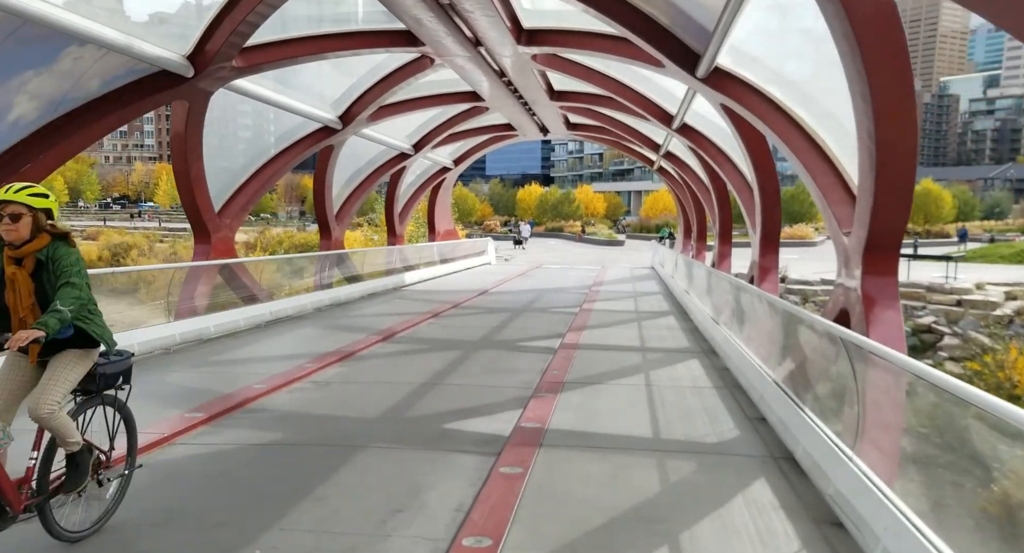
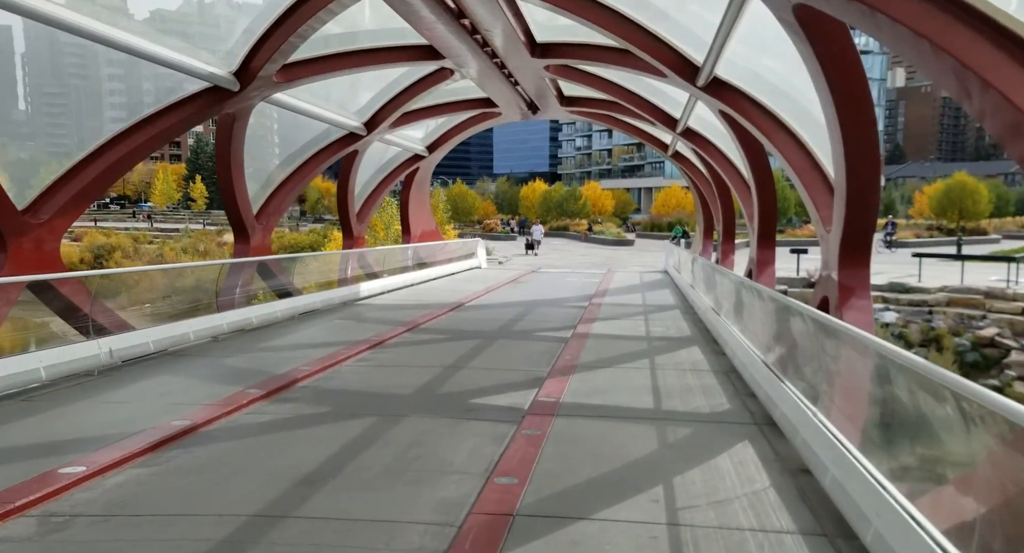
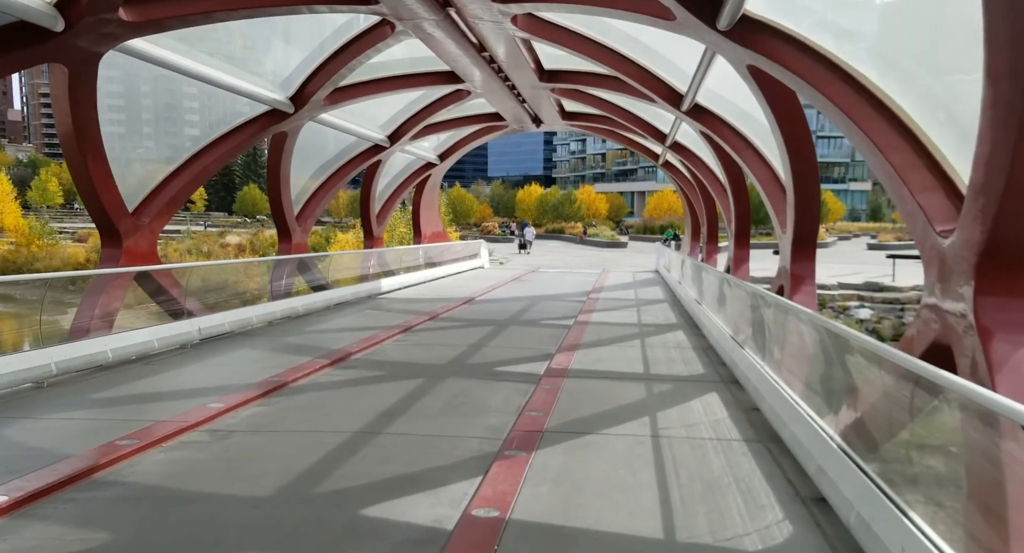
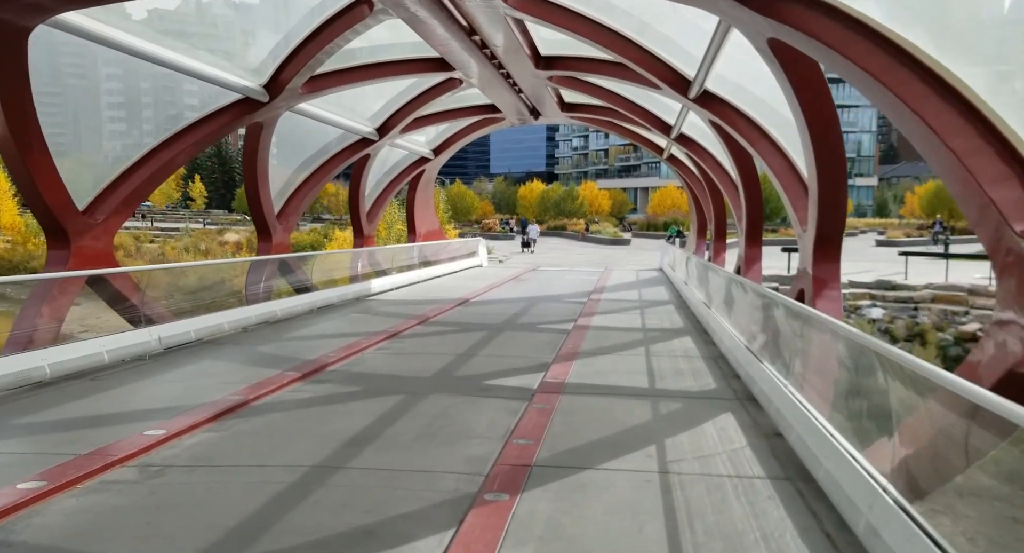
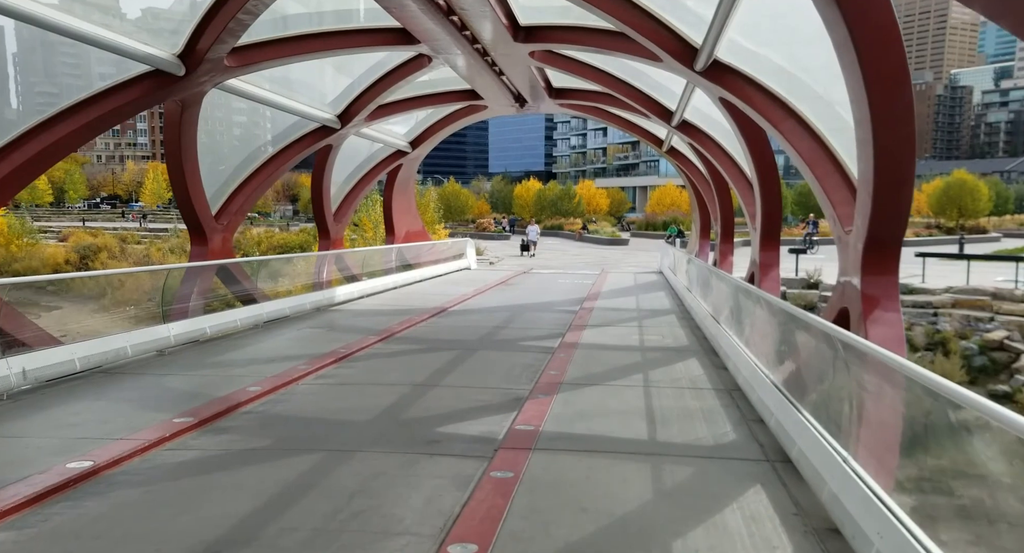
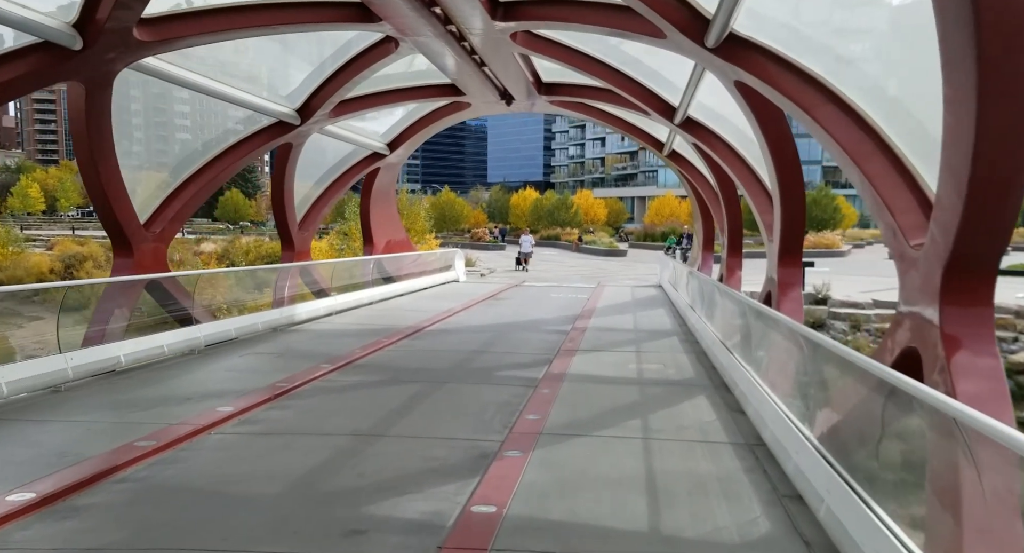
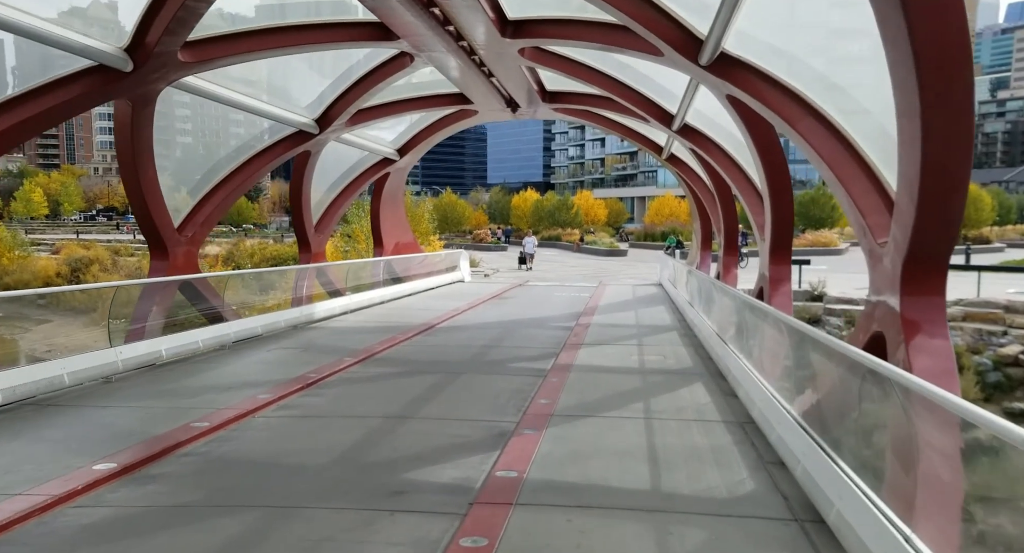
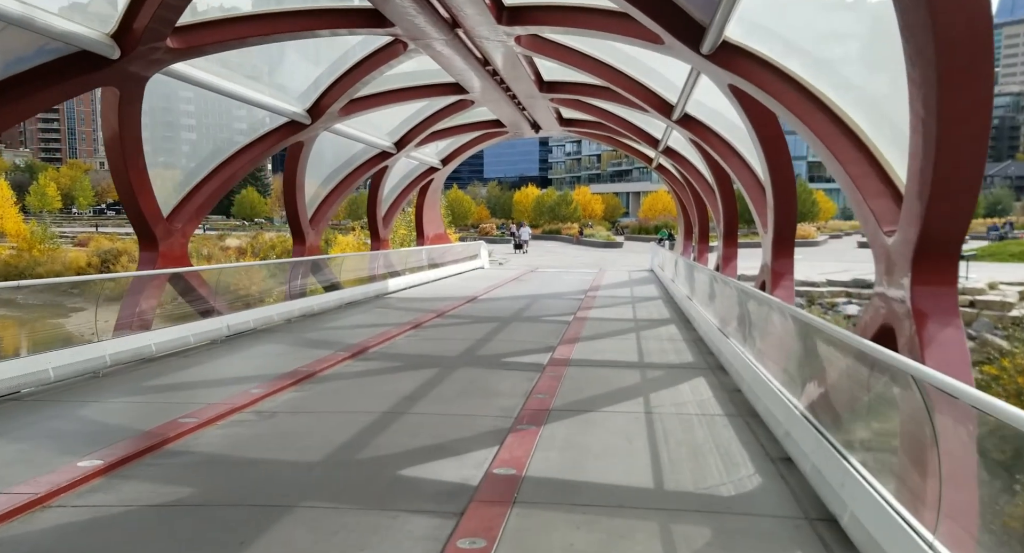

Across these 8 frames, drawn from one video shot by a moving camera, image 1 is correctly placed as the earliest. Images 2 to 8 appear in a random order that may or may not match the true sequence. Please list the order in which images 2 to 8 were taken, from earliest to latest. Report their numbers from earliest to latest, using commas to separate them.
8, 3, 4, 2, 5, 7, 6
